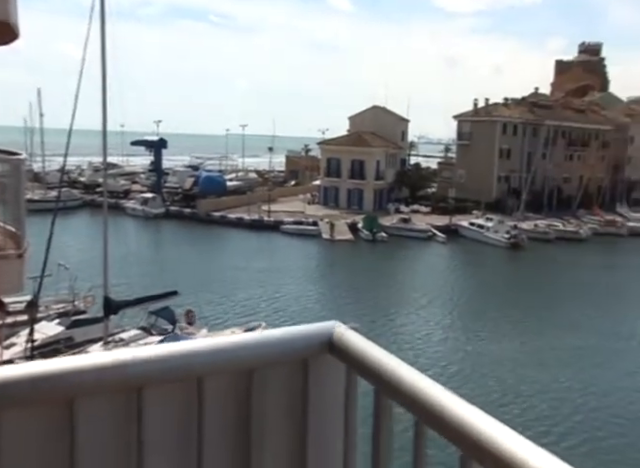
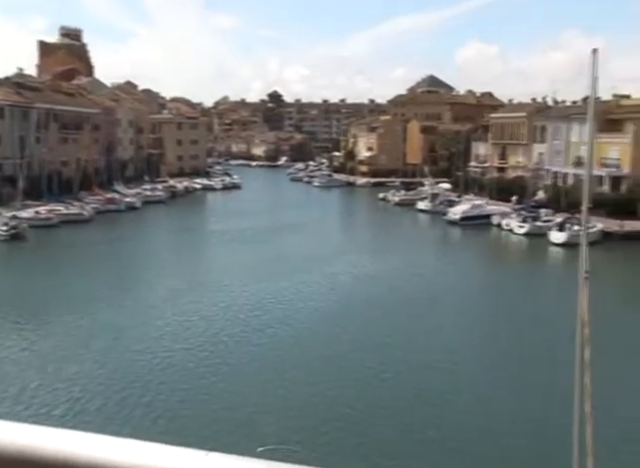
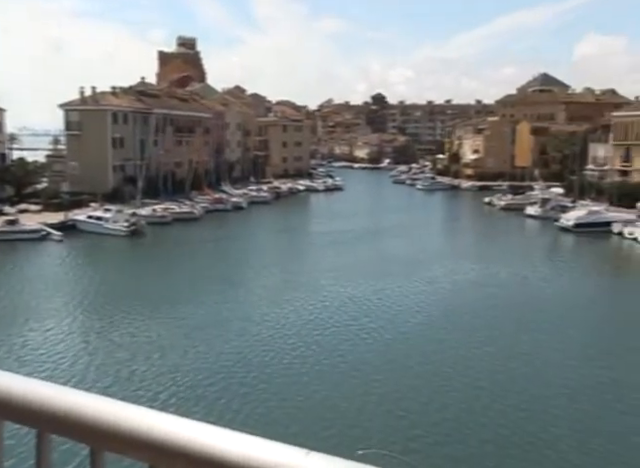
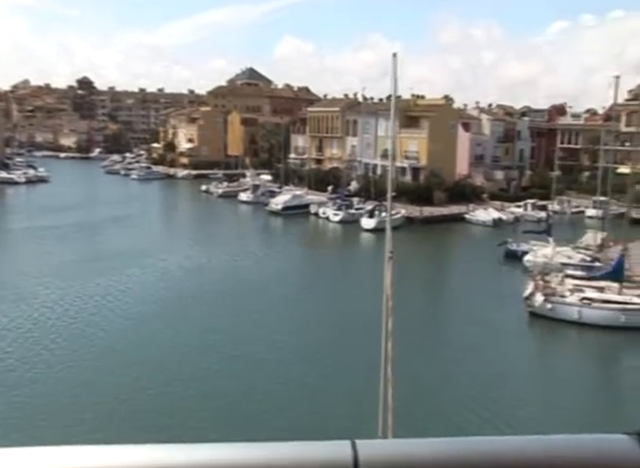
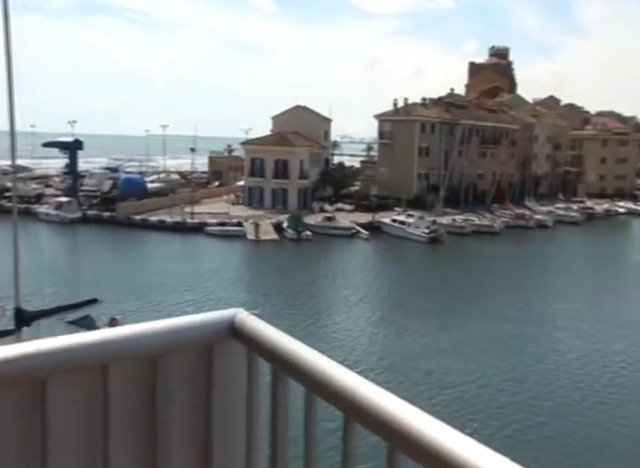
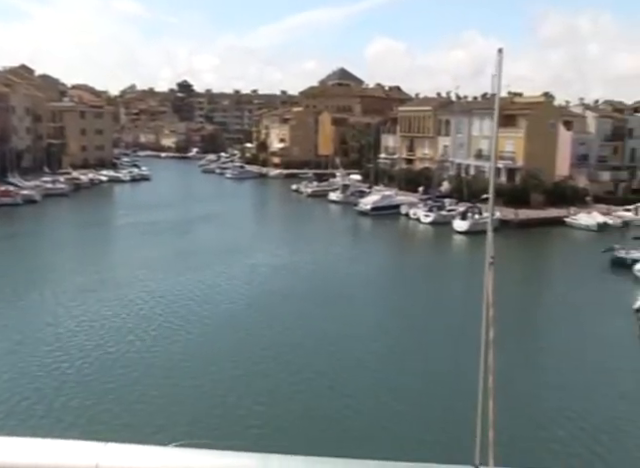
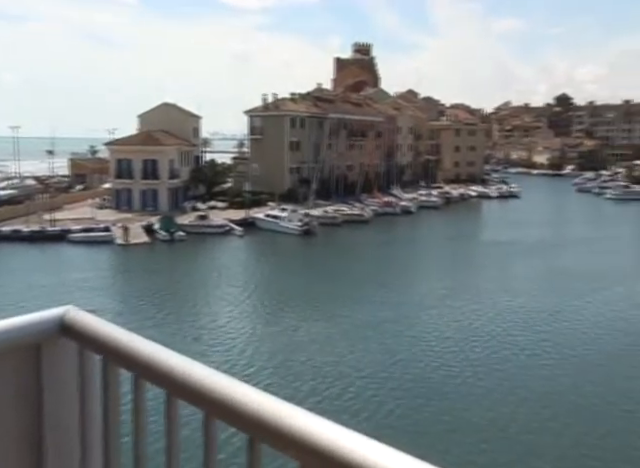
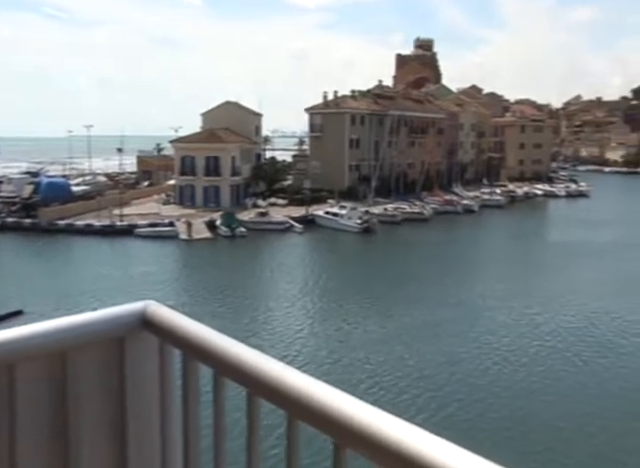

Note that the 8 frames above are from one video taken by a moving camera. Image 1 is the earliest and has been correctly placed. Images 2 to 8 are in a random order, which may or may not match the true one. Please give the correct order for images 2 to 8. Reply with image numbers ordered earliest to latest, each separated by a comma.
5, 8, 7, 3, 2, 6, 4
